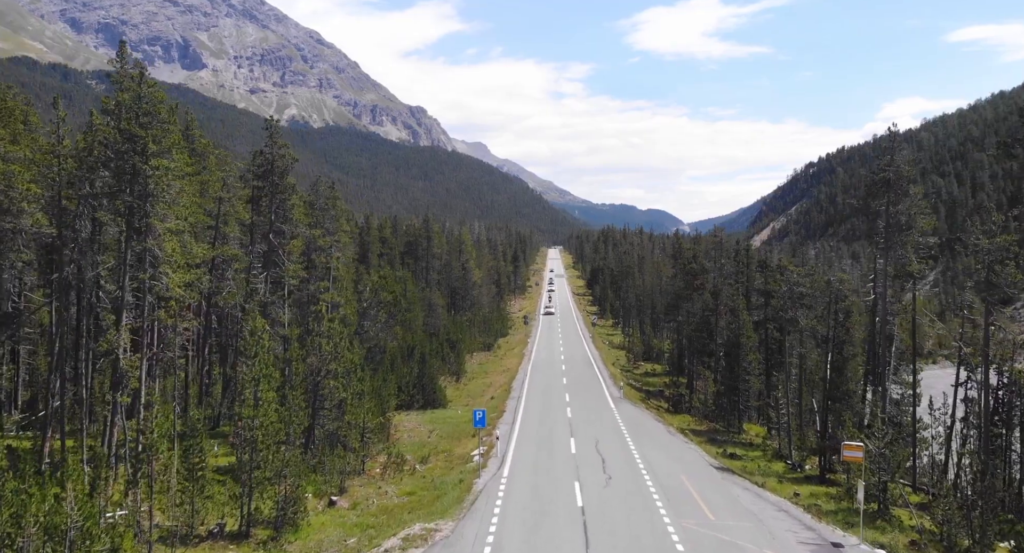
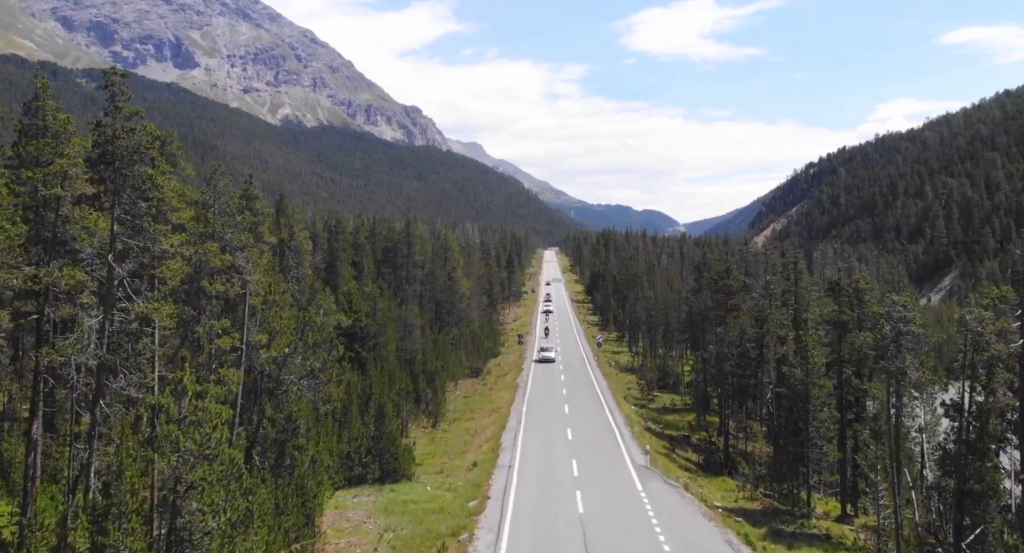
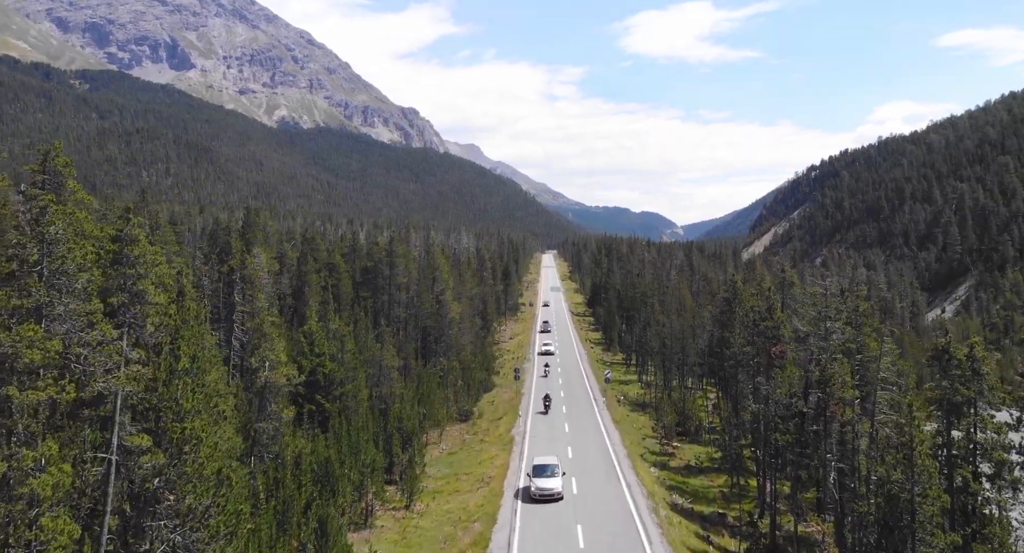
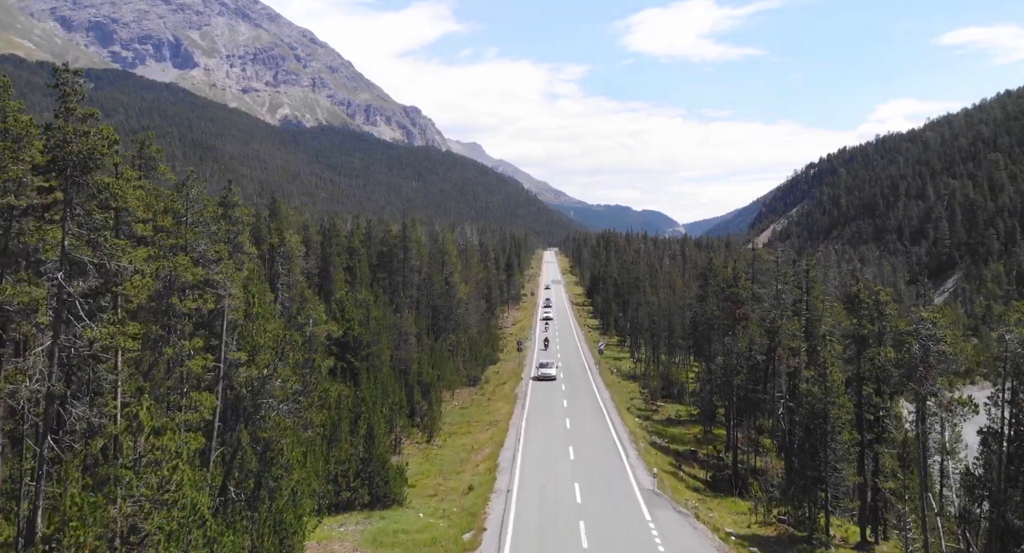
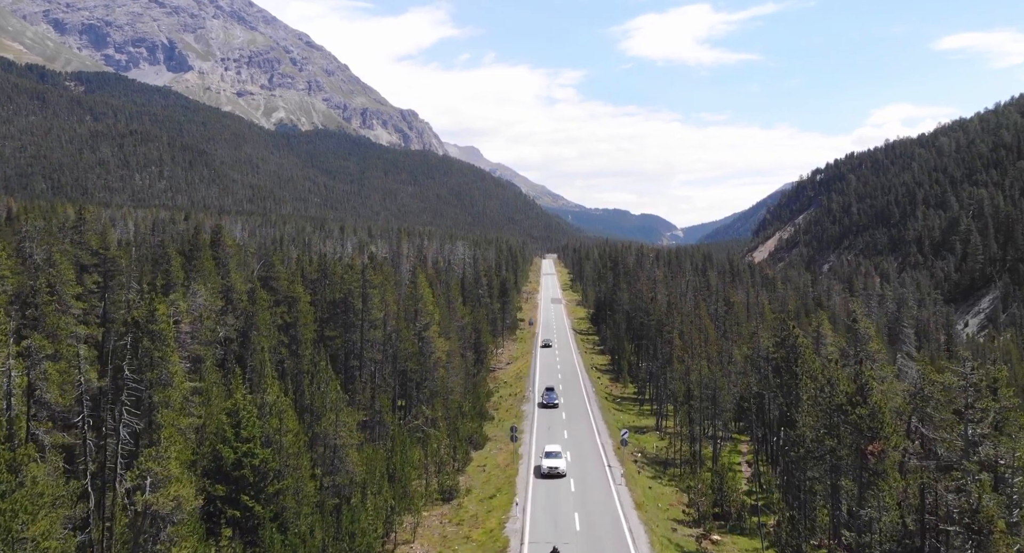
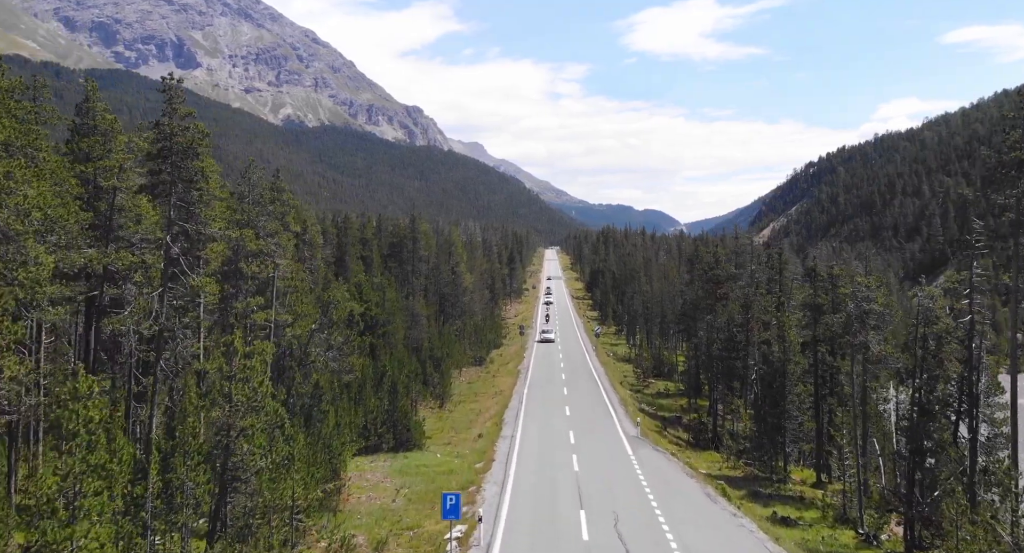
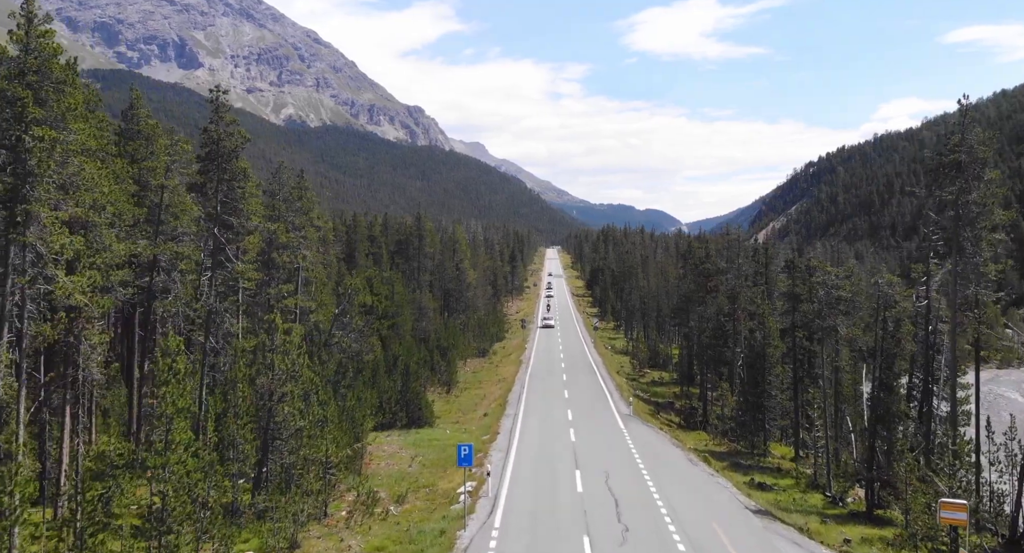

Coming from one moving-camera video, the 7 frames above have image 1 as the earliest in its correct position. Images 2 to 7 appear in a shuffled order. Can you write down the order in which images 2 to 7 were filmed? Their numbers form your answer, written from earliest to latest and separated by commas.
7, 6, 2, 4, 3, 5
